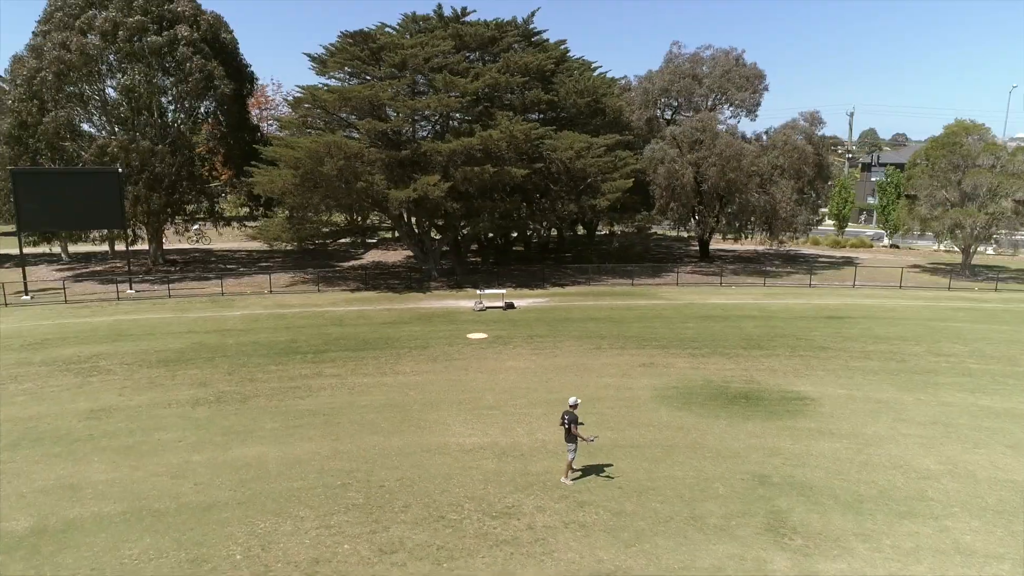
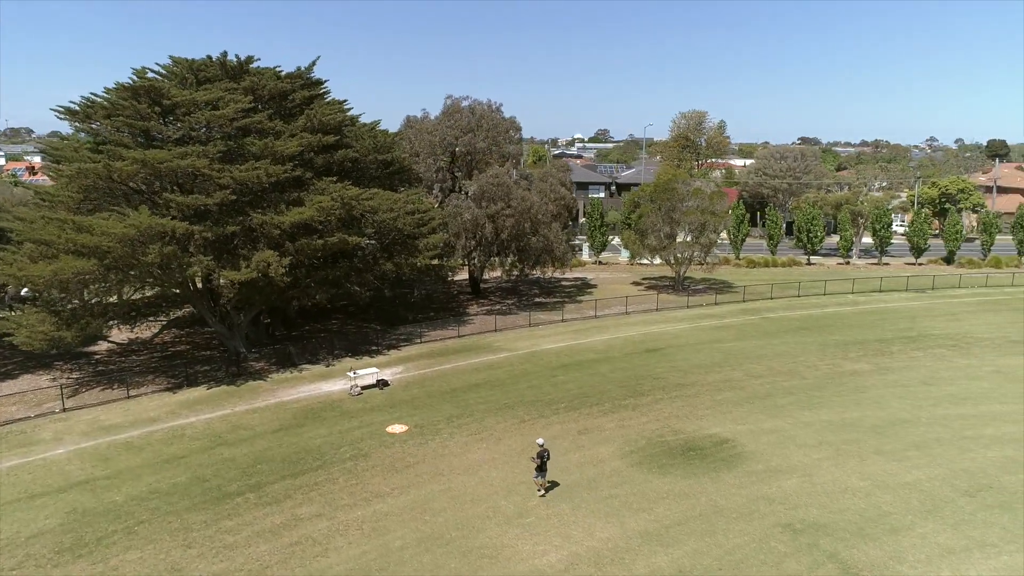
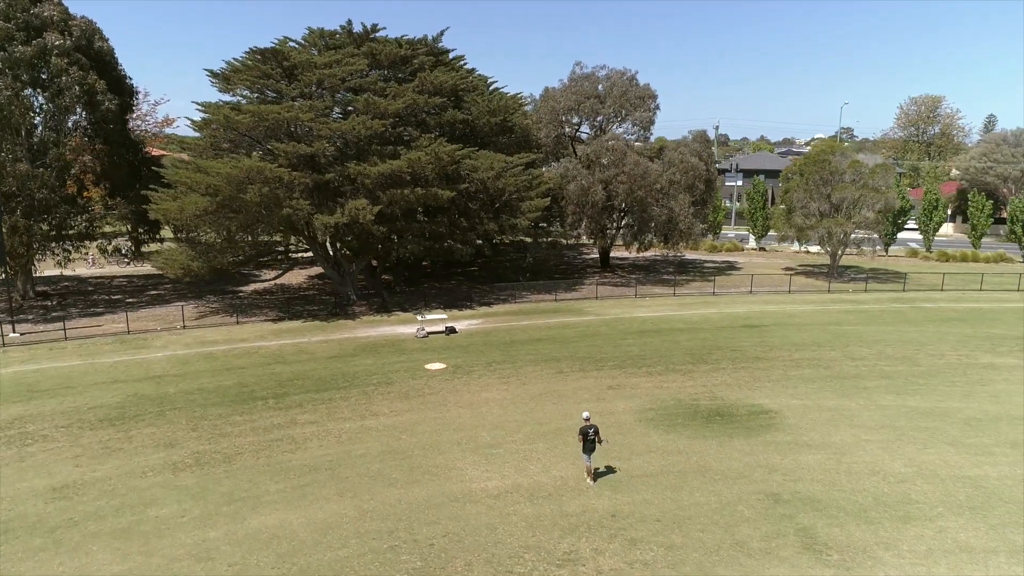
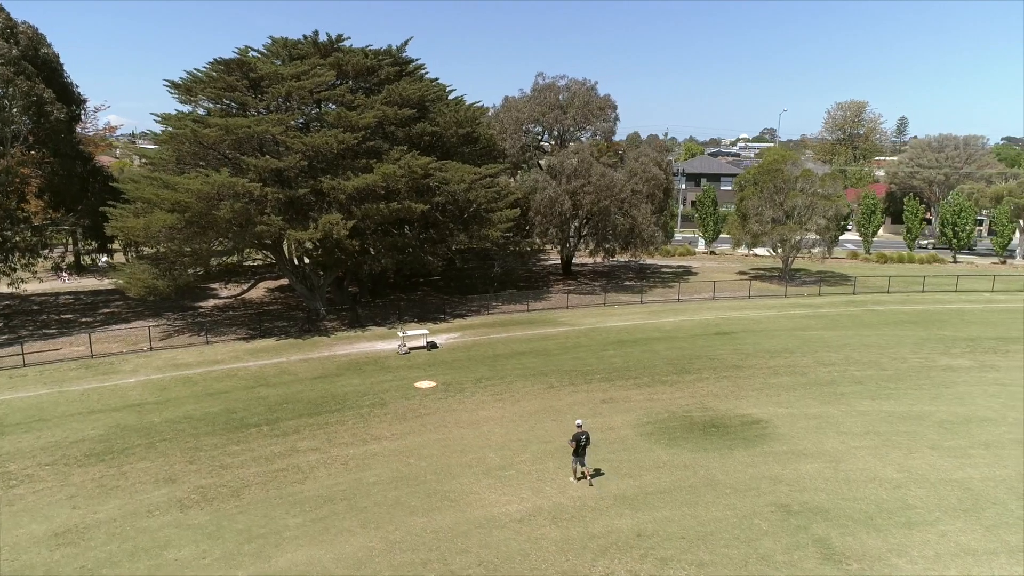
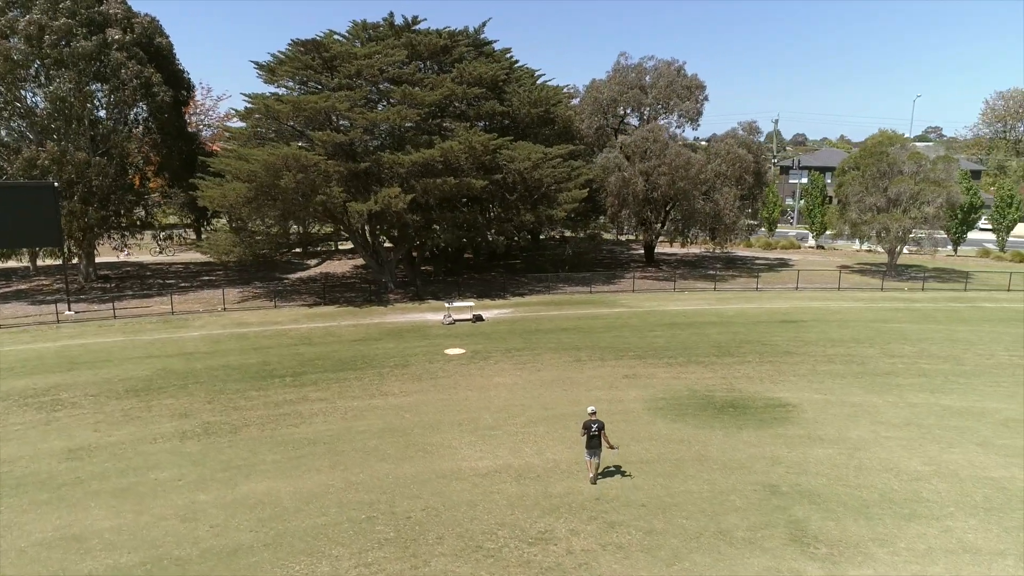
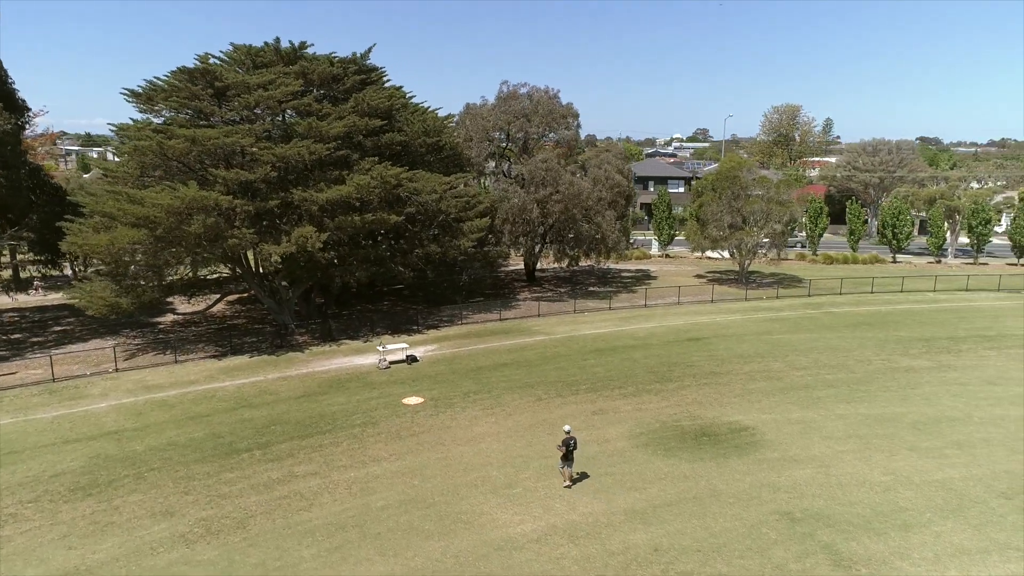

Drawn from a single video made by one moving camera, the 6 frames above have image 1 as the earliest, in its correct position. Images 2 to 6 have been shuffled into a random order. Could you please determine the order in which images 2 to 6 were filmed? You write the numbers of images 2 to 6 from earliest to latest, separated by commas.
5, 3, 4, 6, 2
